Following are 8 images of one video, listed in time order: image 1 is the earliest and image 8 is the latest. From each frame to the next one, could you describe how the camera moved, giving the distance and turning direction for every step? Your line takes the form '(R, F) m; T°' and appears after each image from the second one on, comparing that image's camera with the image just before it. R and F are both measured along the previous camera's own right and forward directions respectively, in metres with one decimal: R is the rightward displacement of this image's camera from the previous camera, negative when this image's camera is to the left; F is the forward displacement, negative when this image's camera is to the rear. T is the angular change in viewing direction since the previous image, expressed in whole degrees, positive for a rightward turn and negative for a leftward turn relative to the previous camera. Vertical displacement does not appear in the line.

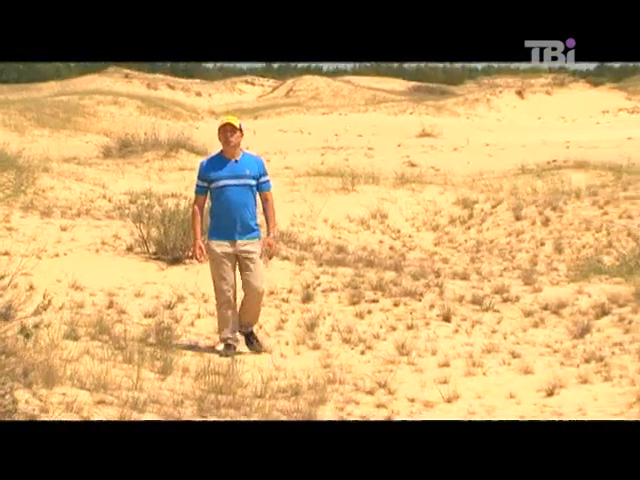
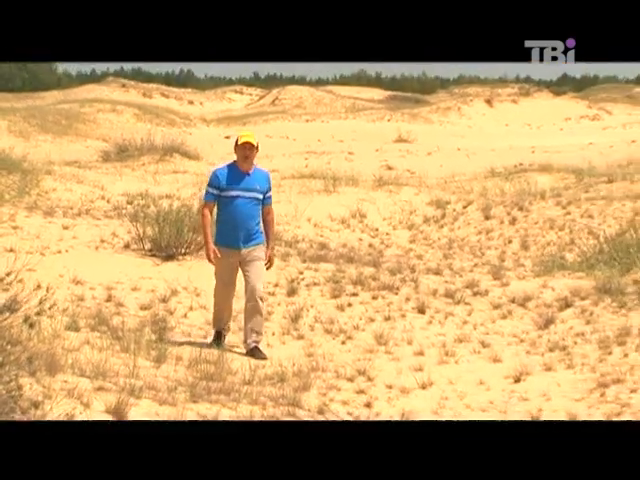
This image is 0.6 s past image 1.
(+0.1, -0.5) m; 0°
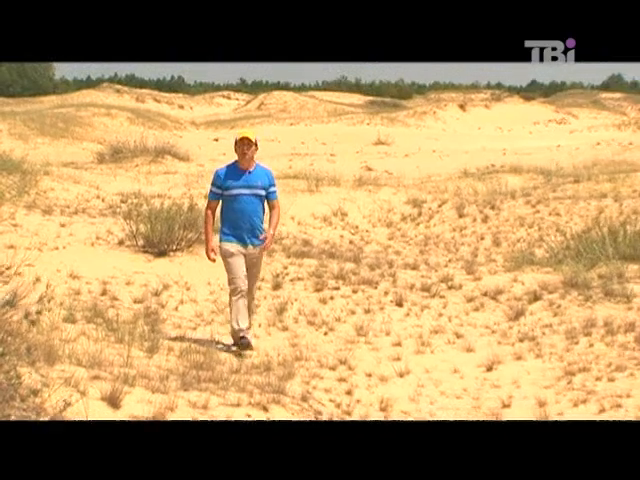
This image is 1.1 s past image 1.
(+0.1, -0.4) m; 0°
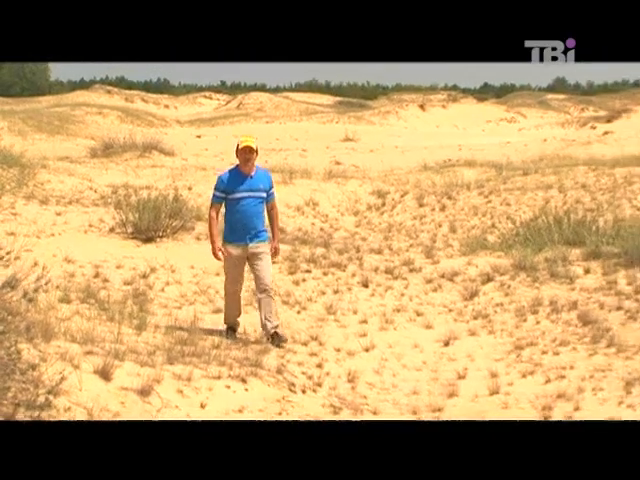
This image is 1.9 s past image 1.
(+0.1, -0.7) m; +1°
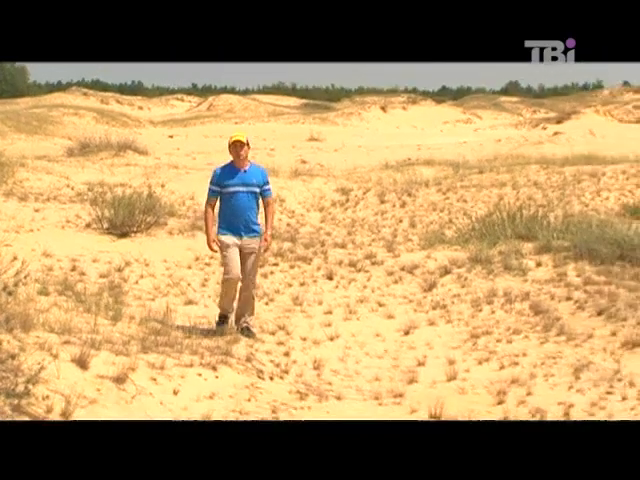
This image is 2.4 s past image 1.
(+0.2, -0.4) m; +1°
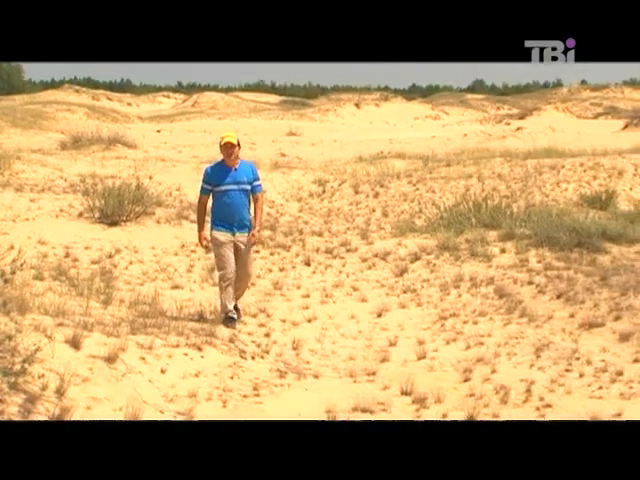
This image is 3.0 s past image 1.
(+0.1, -0.6) m; +1°
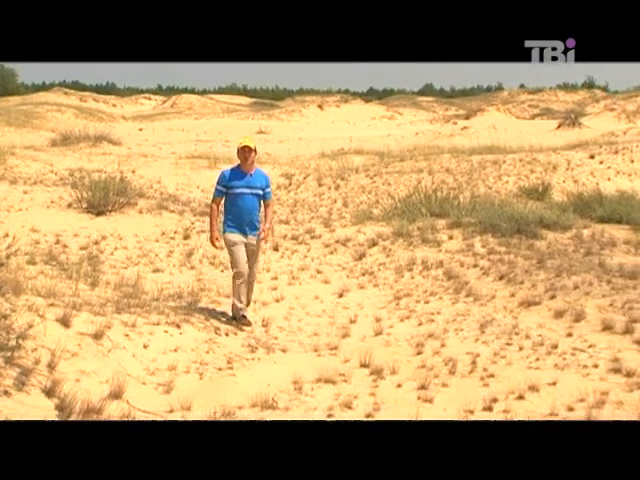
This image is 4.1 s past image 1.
(+0.1, -1.0) m; +2°
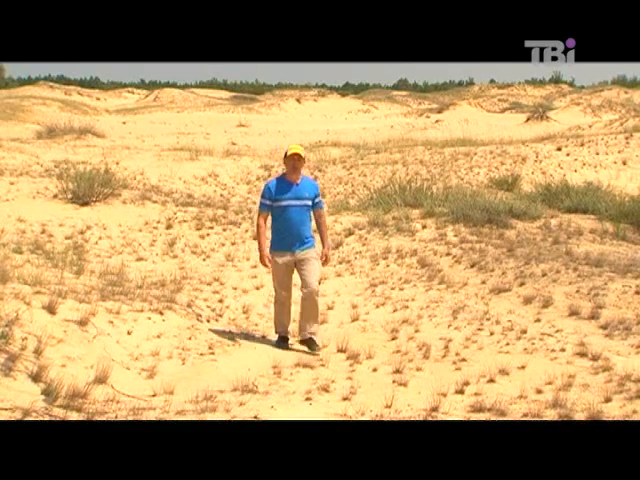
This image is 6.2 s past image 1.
(+0.1, -0.3) m; +1°
